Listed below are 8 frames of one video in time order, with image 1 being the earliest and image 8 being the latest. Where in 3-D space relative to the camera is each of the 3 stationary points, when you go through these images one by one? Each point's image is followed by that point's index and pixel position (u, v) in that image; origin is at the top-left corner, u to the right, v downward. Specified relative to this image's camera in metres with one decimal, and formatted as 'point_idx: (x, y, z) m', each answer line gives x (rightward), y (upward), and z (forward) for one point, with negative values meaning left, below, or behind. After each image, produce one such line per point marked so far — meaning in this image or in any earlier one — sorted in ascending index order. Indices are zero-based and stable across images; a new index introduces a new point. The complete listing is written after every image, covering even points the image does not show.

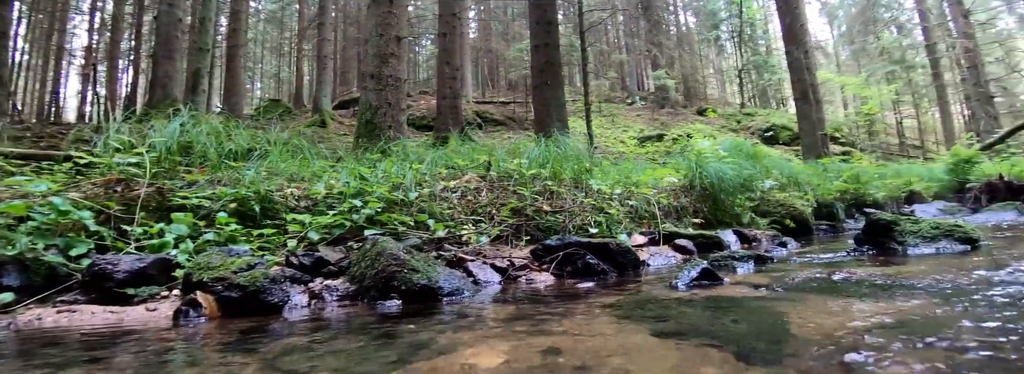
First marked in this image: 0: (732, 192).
0: (+2.9, -0.1, +6.5) m
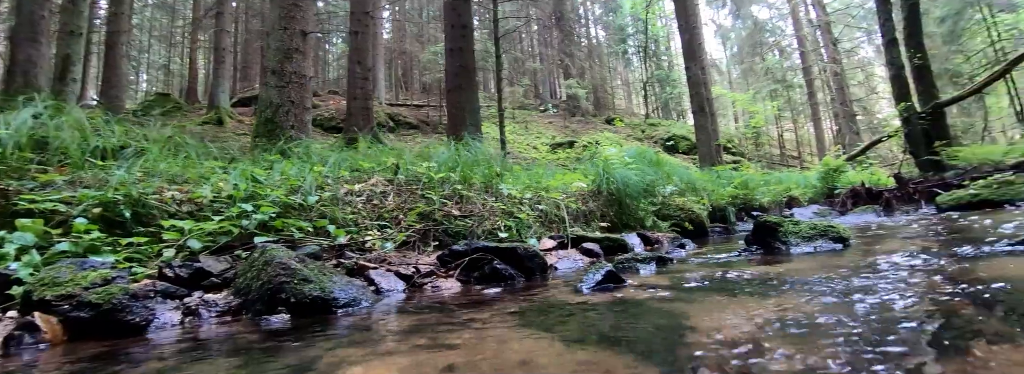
0: (+1.7, -0.1, +6.7) m
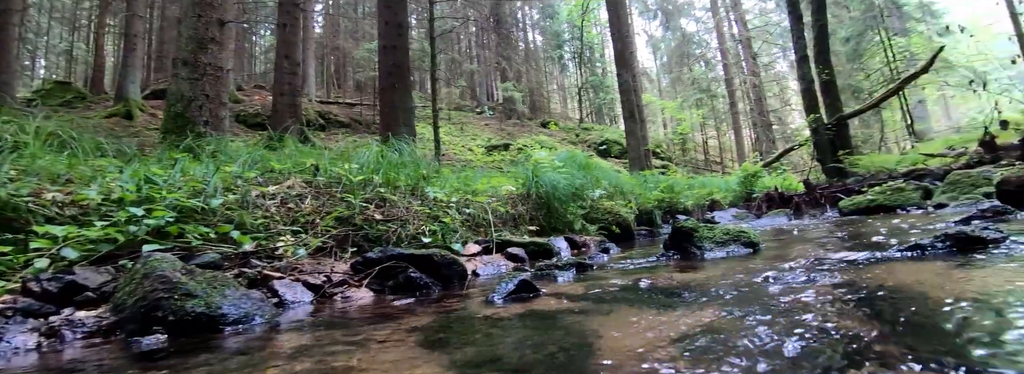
0: (+0.7, -0.2, +6.7) m
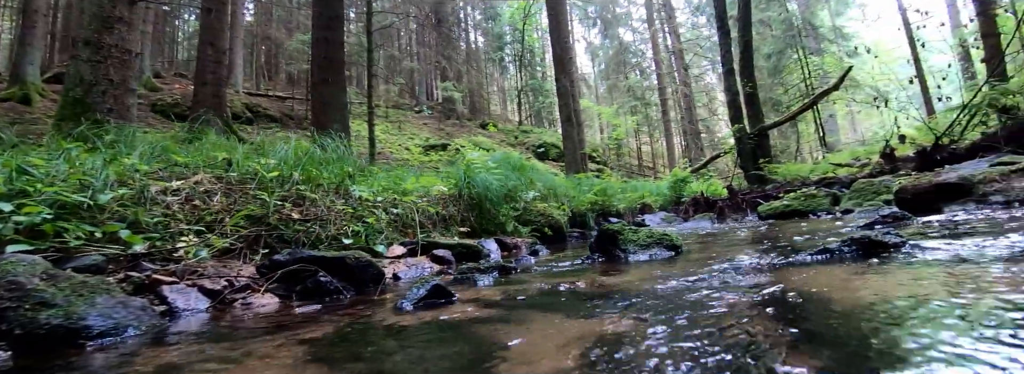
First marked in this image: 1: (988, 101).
0: (-0.2, -0.2, +6.6) m
1: (+6.3, +1.1, +6.2) m
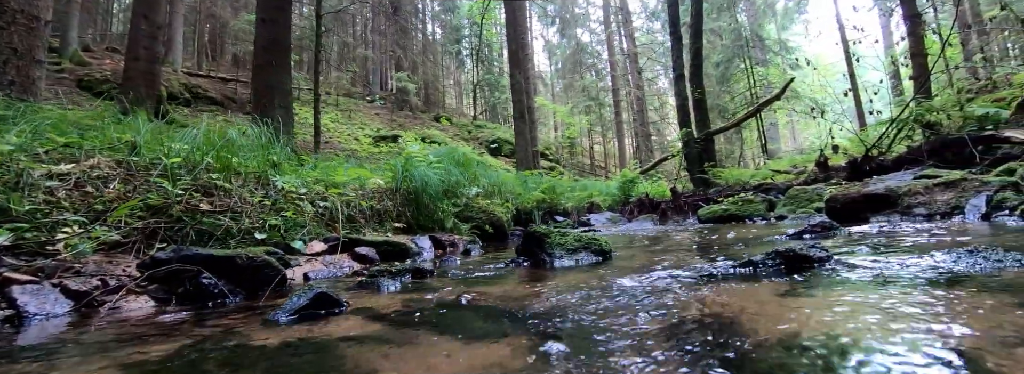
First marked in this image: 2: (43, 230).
0: (-1.0, -0.1, +6.3) m
1: (+5.6, +1.0, +6.6) m
2: (-3.5, -0.3, +3.5) m
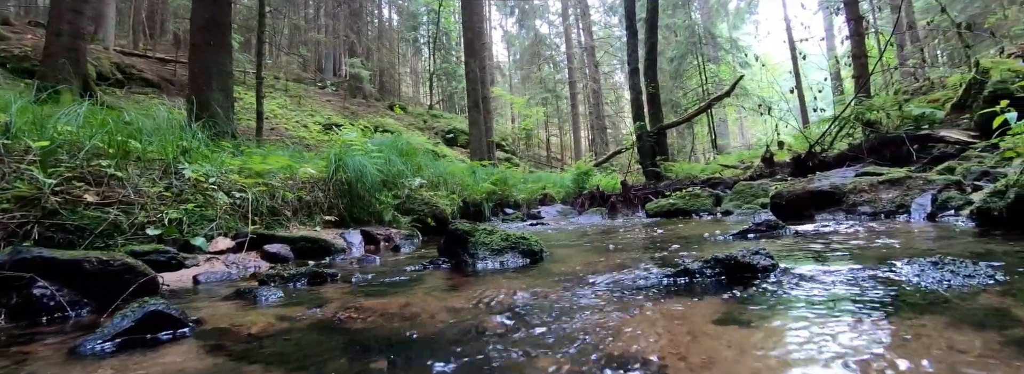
0: (-1.7, 0.0, +5.9) m
1: (+4.8, +1.0, +6.7) m
2: (-4.0, -0.2, +2.9) m
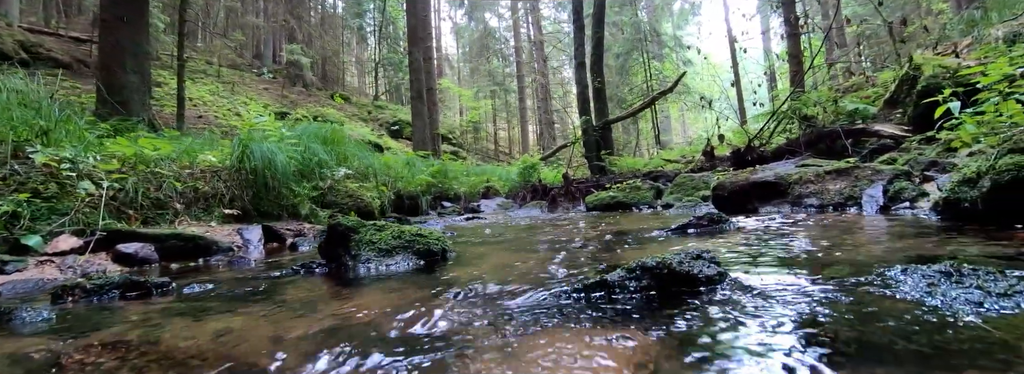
0: (-2.5, +0.1, +5.2) m
1: (+4.0, +1.1, +6.7) m
2: (-4.5, -0.1, +2.0) m
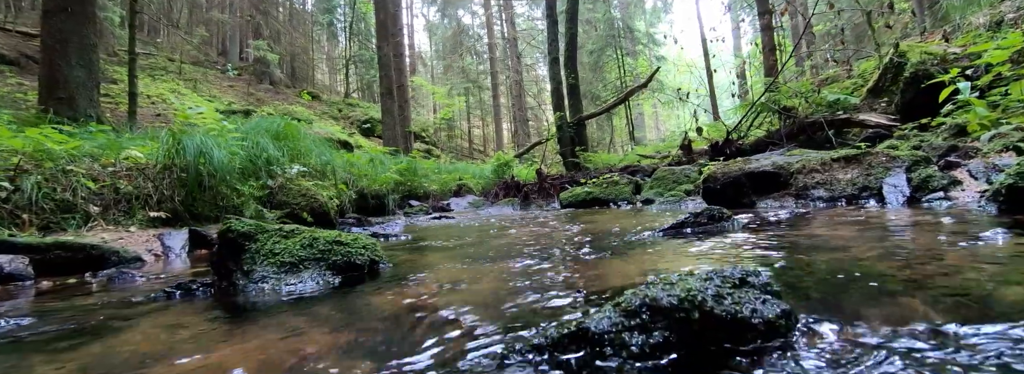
0: (-2.8, +0.1, +4.7) m
1: (+3.5, +1.2, +6.4) m
2: (-4.6, -0.1, +1.4) m
